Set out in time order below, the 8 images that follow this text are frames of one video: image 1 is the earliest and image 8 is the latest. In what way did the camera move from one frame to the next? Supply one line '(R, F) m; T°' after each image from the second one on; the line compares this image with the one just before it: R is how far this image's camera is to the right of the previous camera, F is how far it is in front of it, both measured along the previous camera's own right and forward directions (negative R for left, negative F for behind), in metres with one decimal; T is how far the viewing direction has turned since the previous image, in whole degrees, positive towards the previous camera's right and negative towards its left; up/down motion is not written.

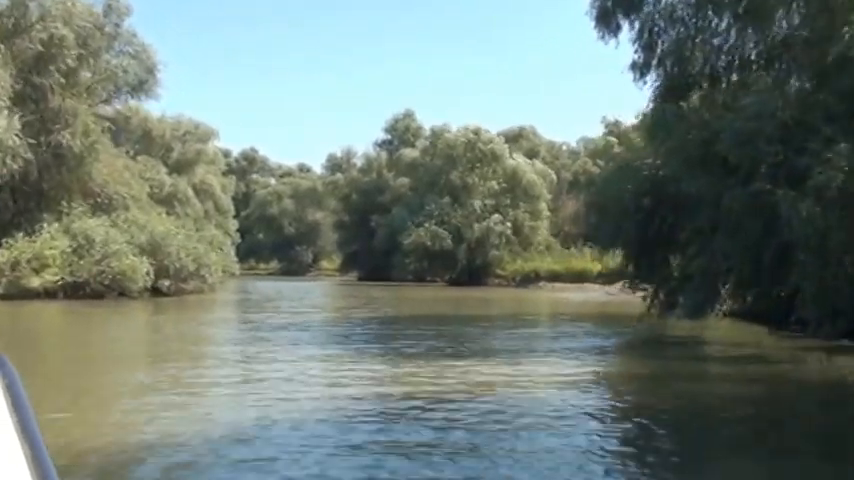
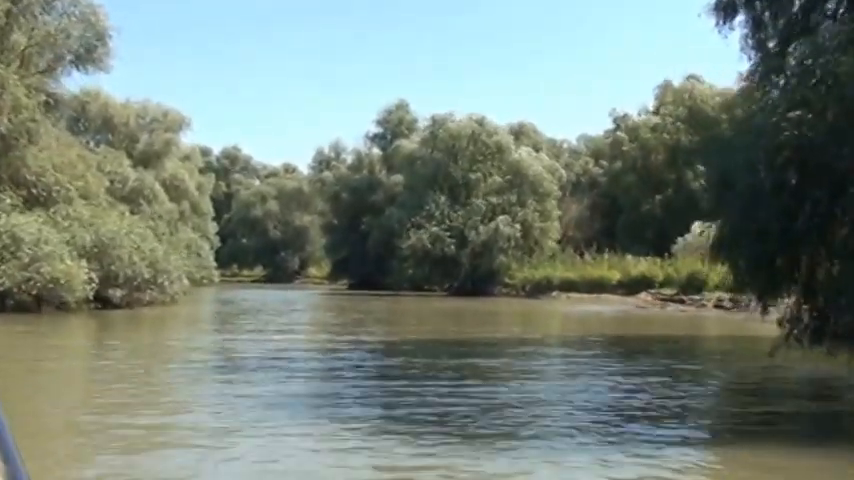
(-0.5, +7.4) m; +1°
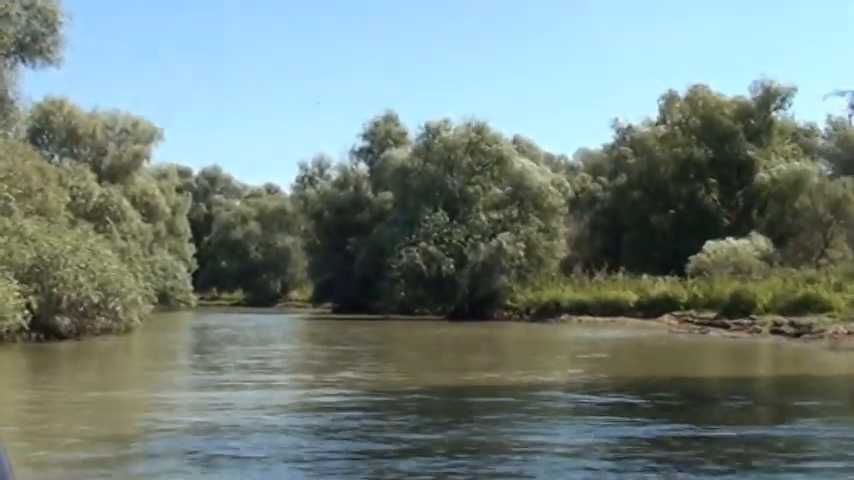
(-0.6, +5.3) m; +1°
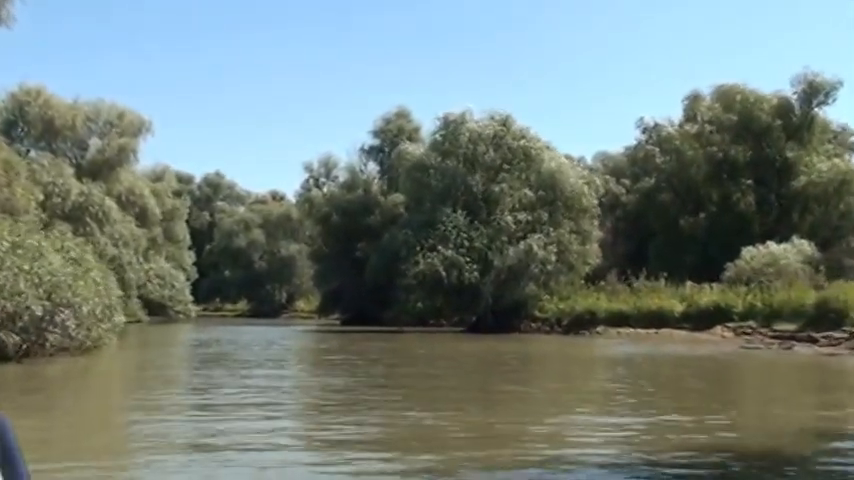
(-0.5, +5.9) m; 0°
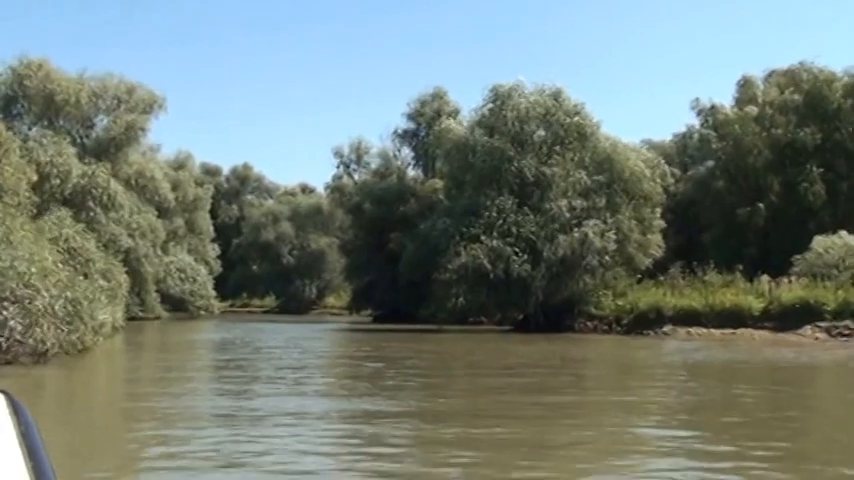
(-0.4, +5.5) m; -1°
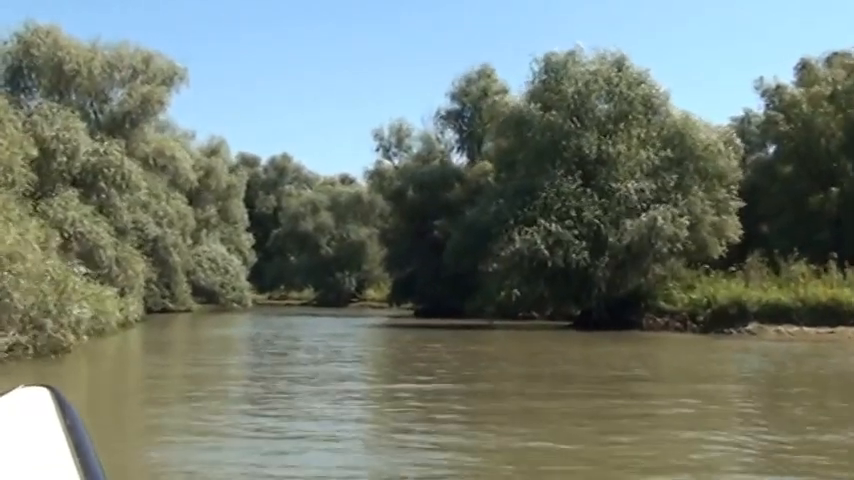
(-0.3, +4.8) m; -2°
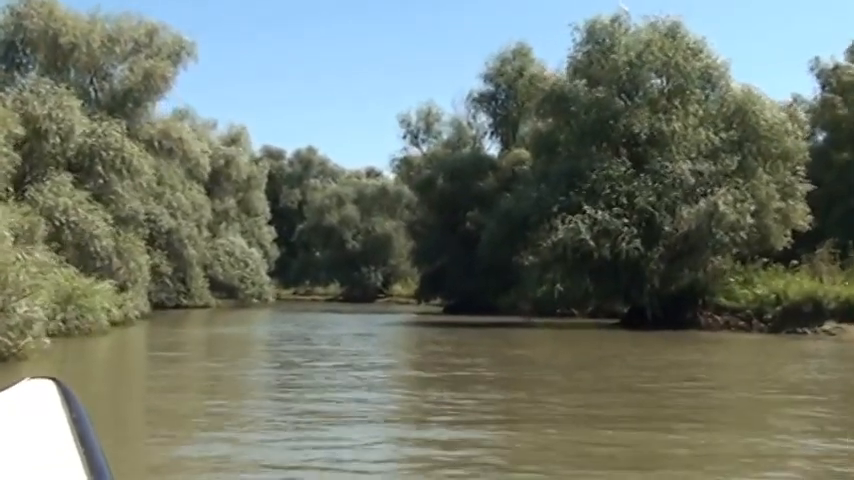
(-0.2, +4.1) m; -1°
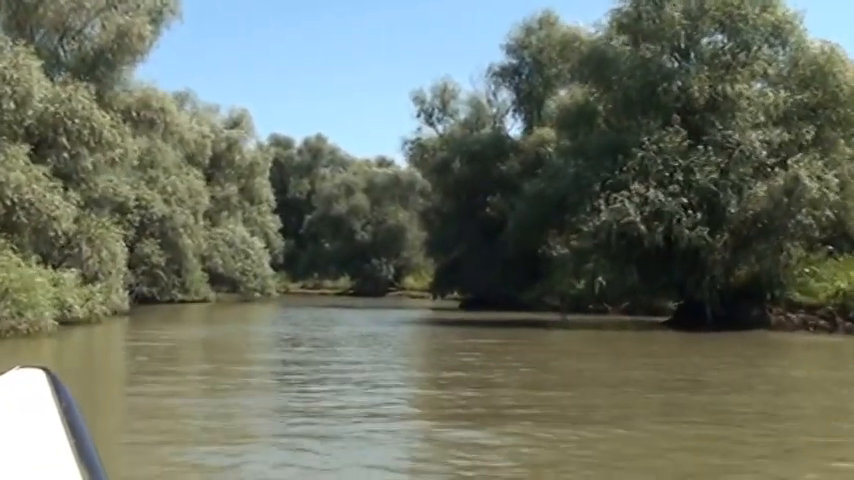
(-0.2, +5.4) m; -1°
